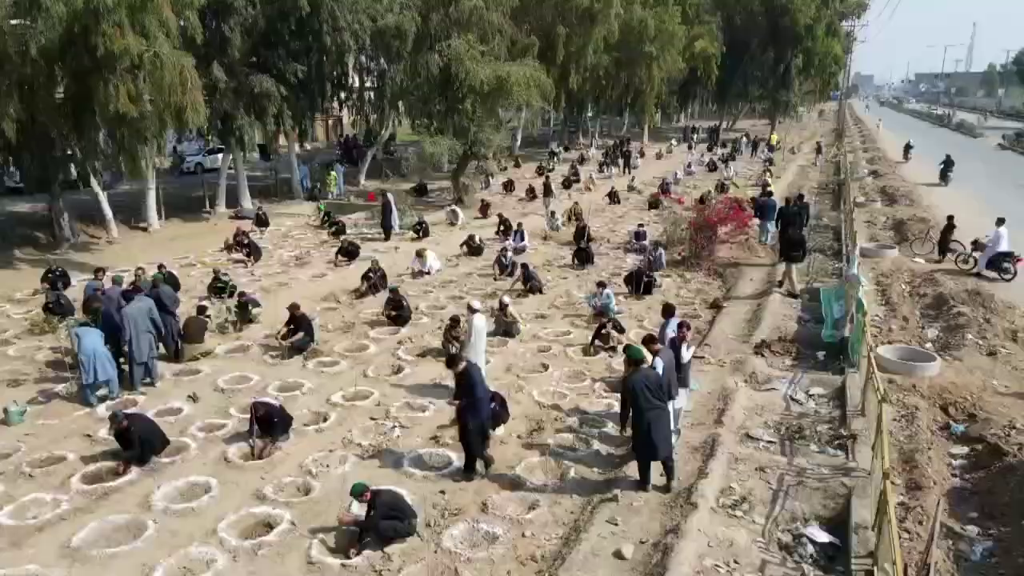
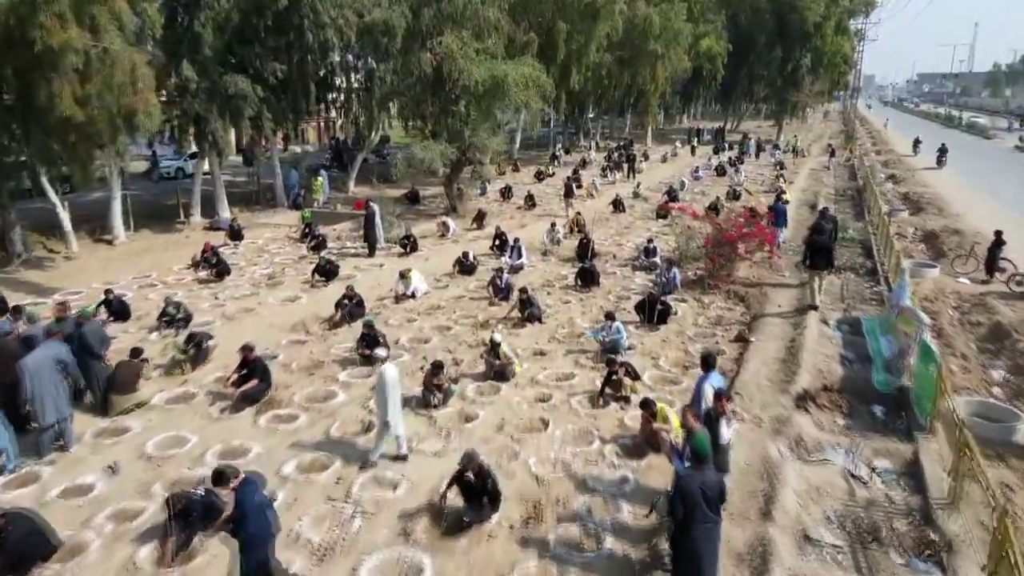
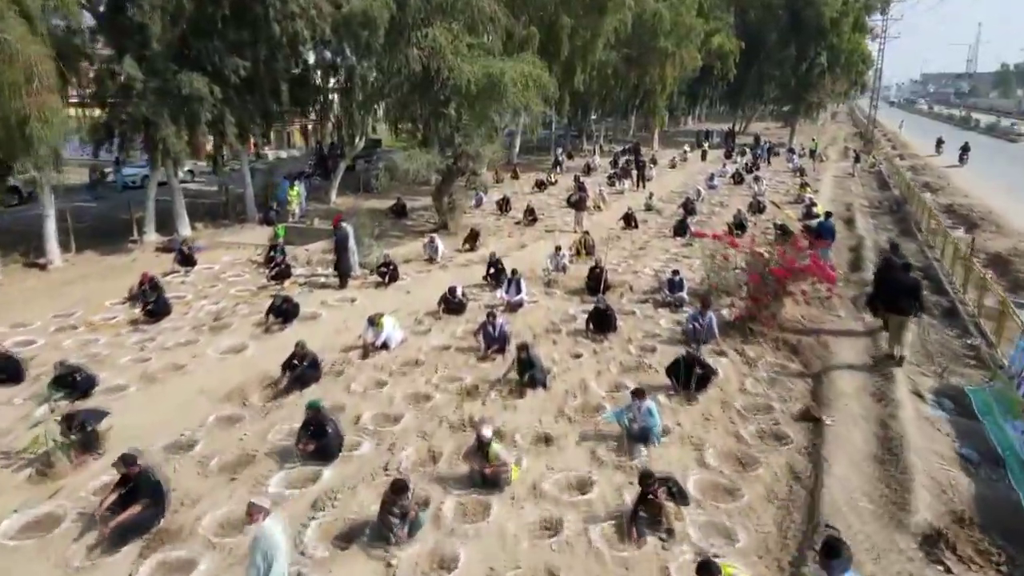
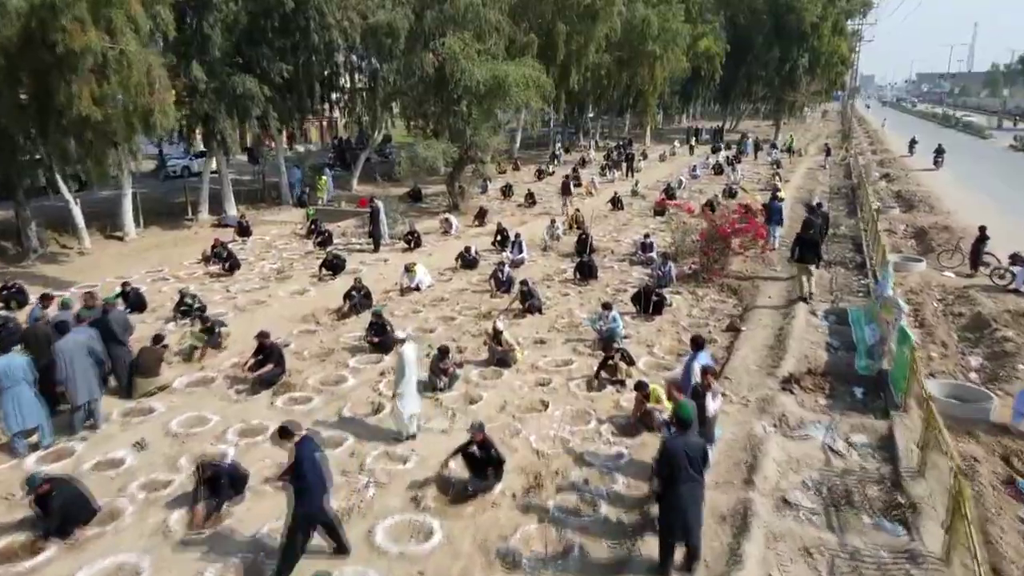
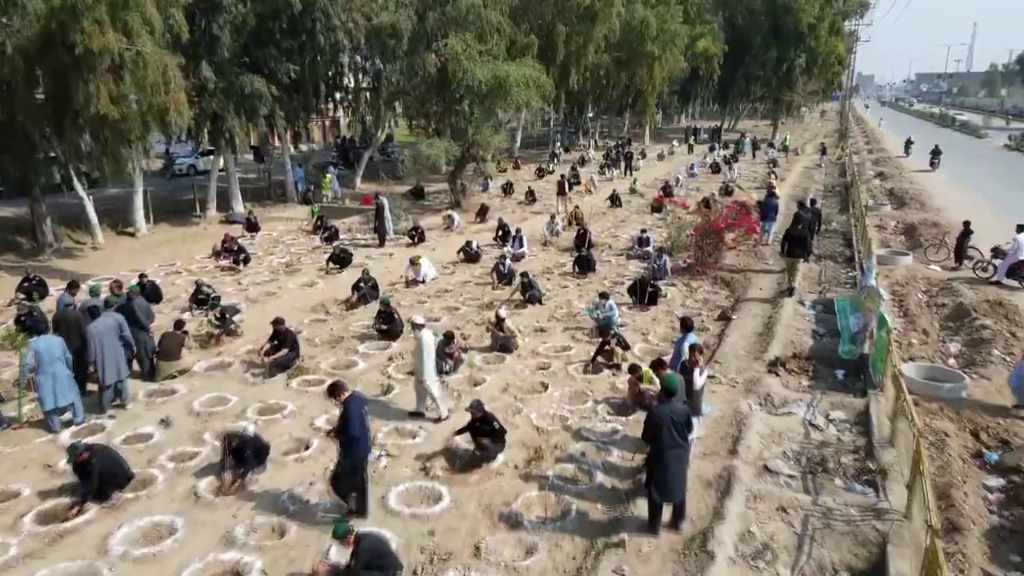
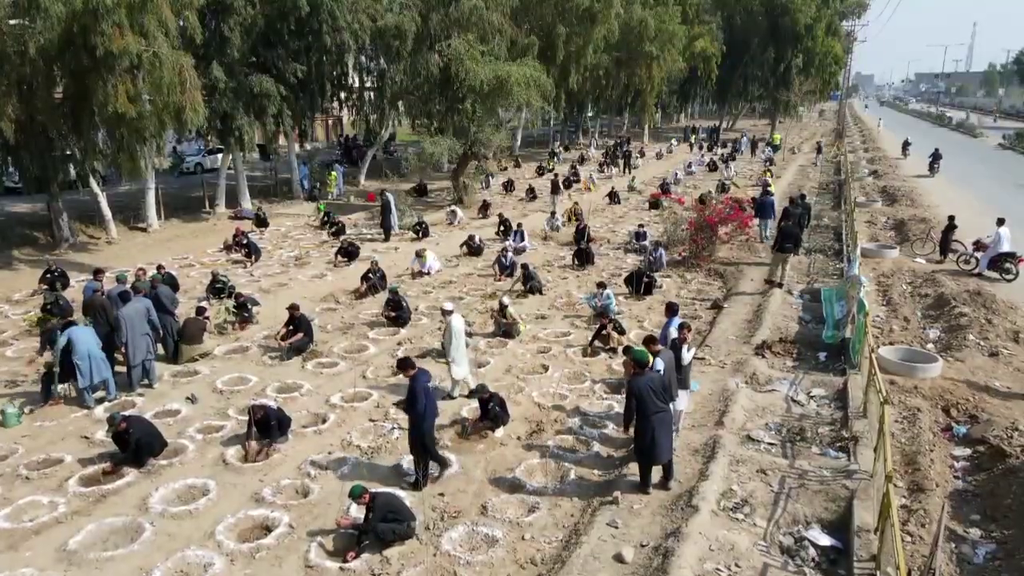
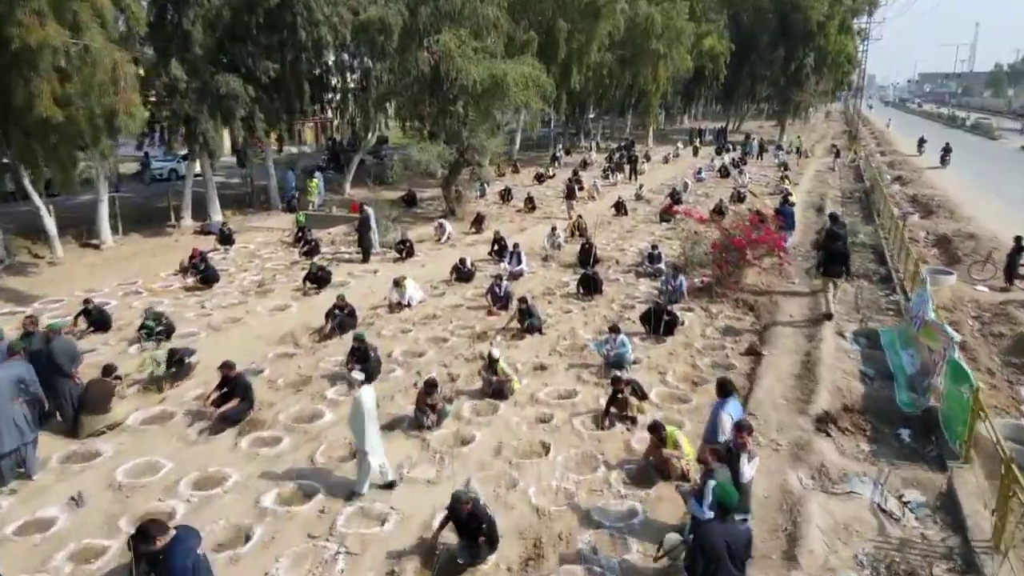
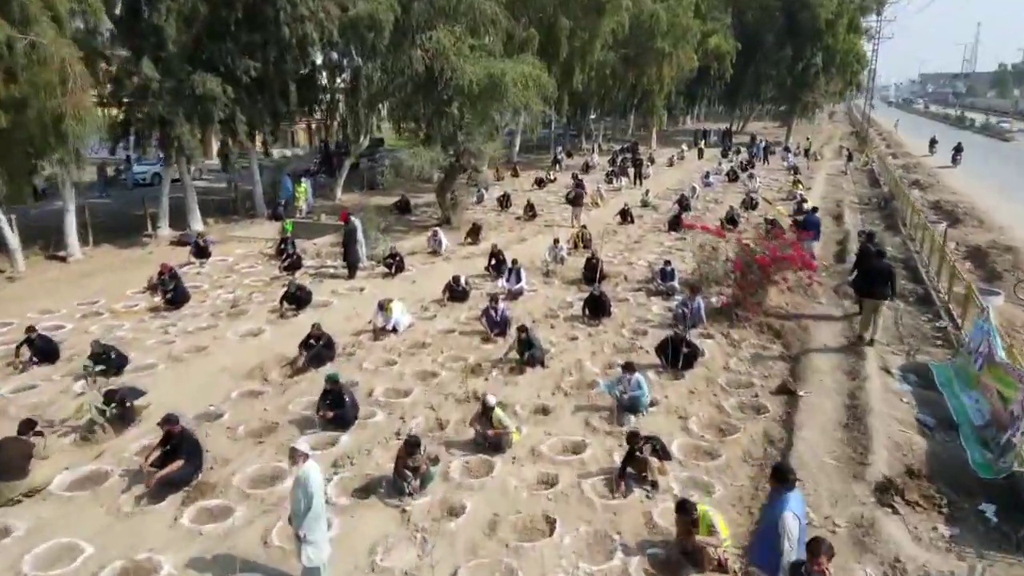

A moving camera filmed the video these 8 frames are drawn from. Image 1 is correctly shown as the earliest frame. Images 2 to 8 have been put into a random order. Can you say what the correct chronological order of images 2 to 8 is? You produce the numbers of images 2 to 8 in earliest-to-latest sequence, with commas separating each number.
6, 5, 4, 2, 7, 8, 3
